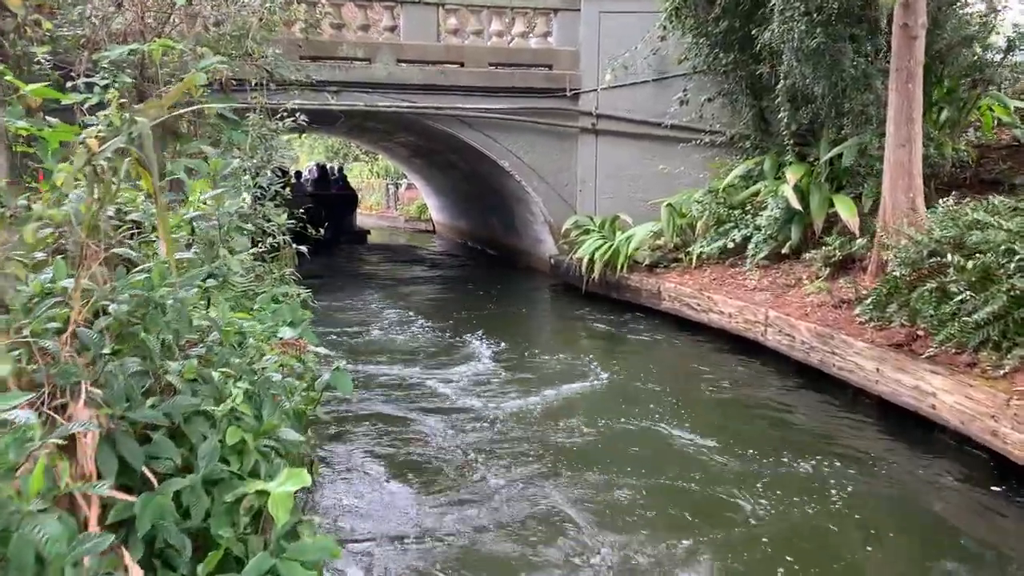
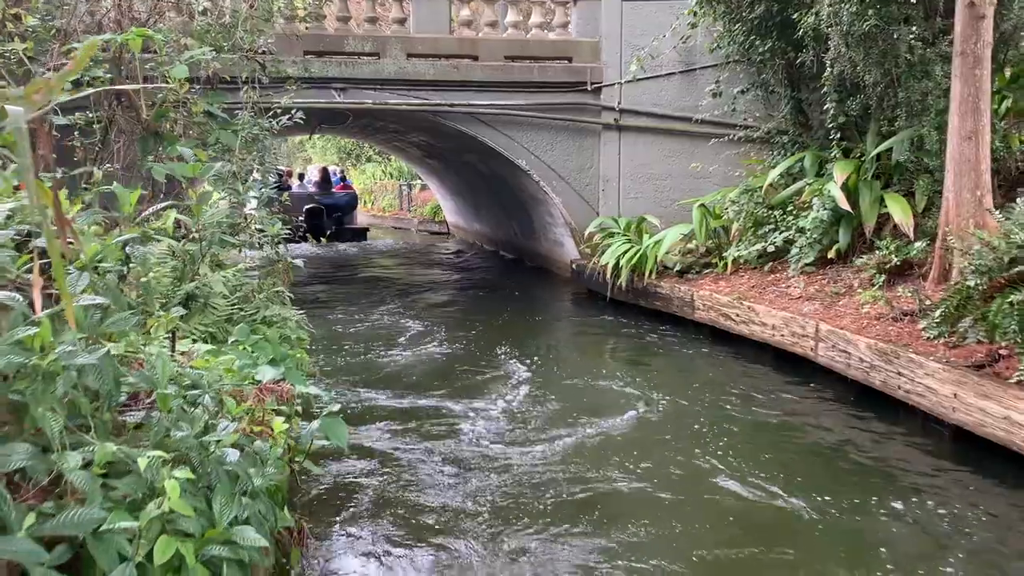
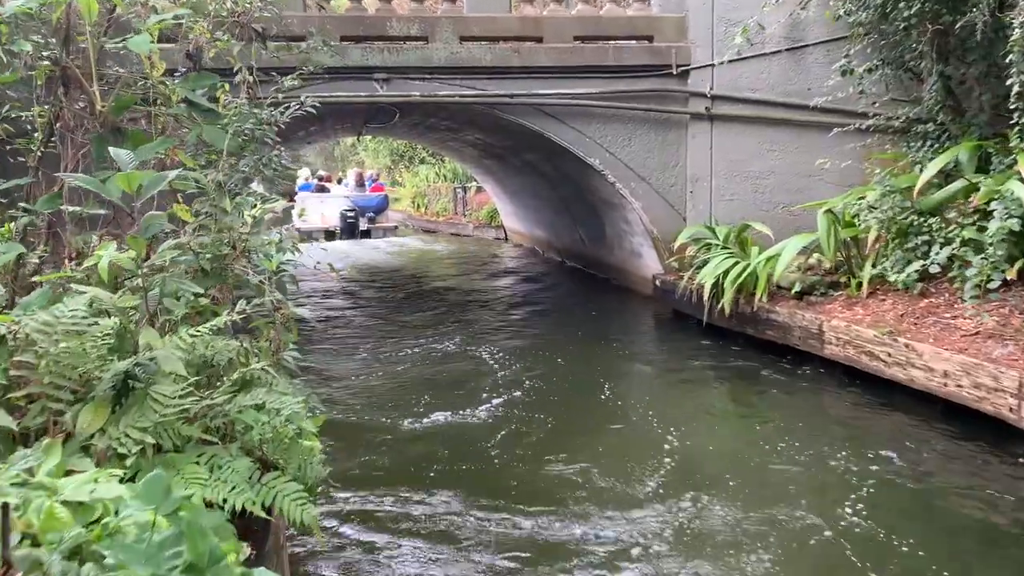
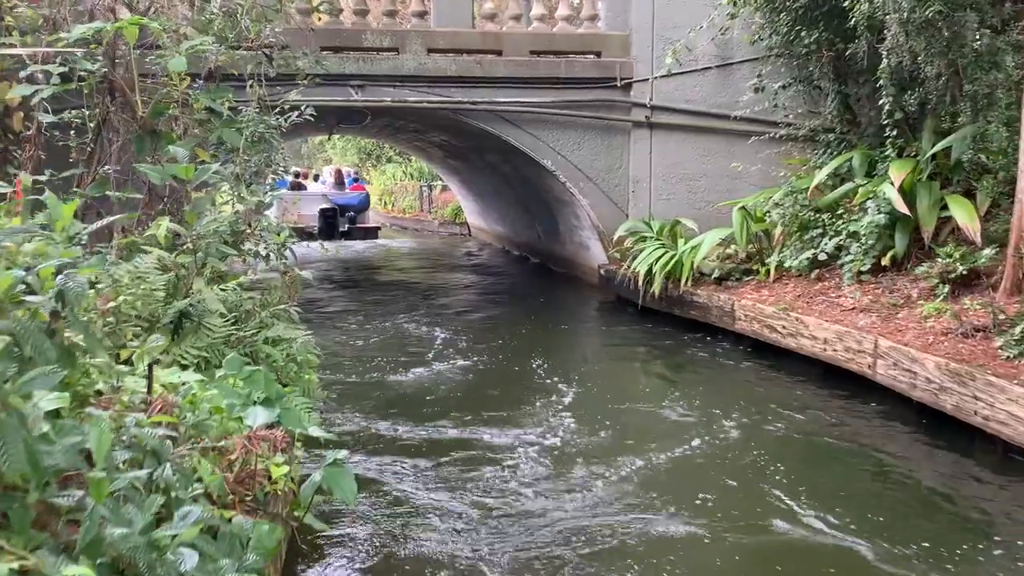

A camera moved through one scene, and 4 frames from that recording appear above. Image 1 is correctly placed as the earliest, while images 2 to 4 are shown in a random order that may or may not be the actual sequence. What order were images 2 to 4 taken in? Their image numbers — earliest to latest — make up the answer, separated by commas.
2, 4, 3
